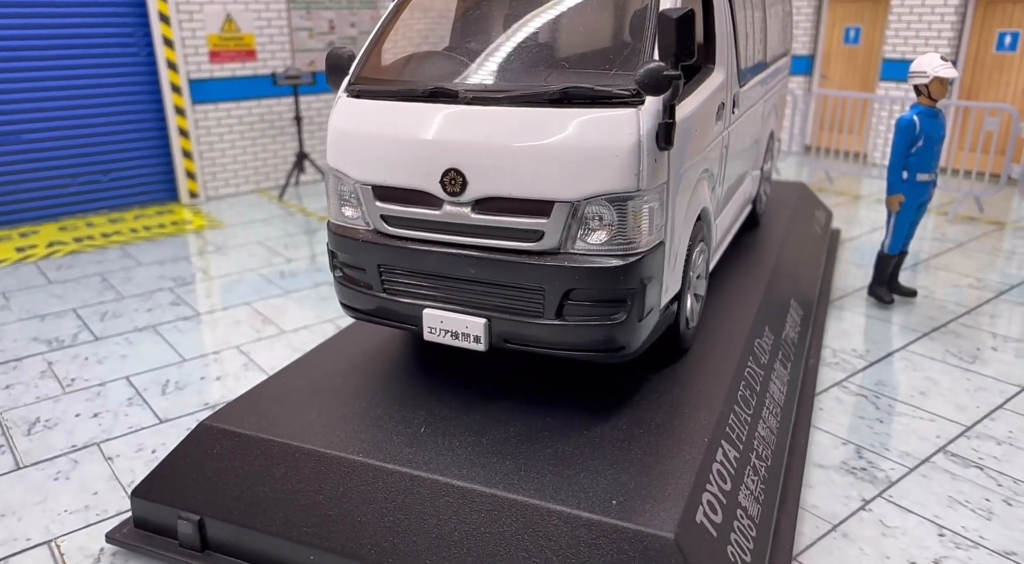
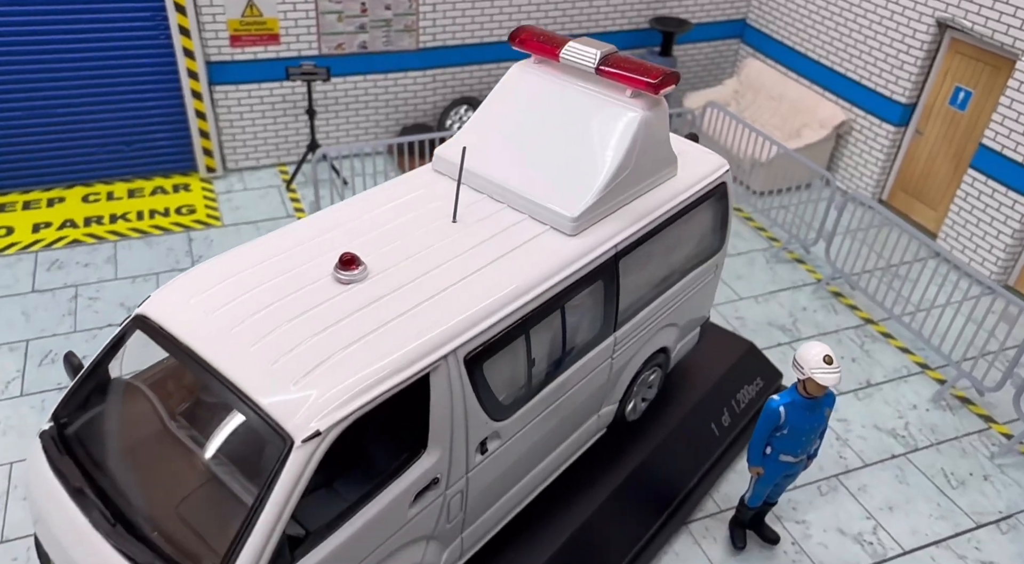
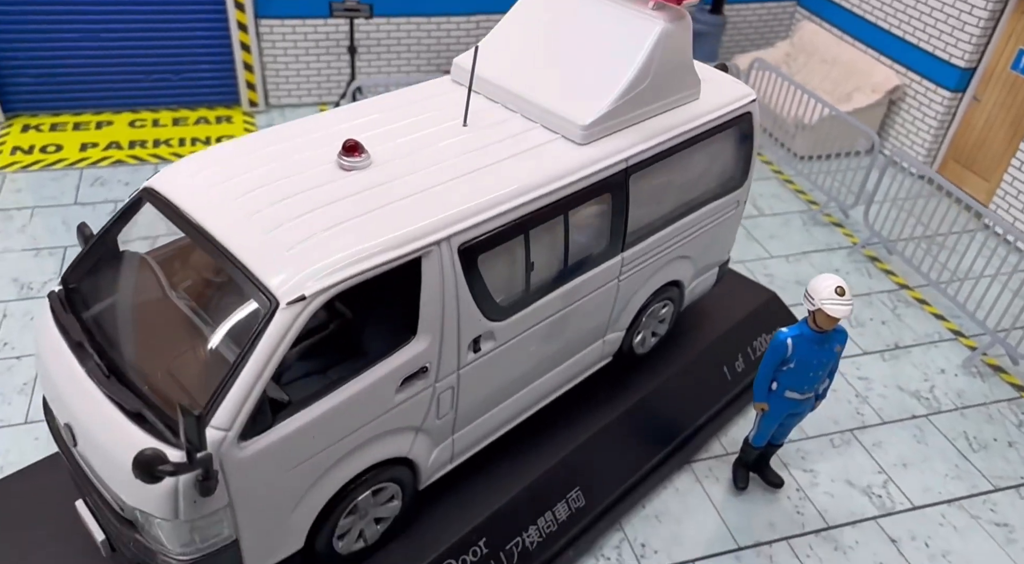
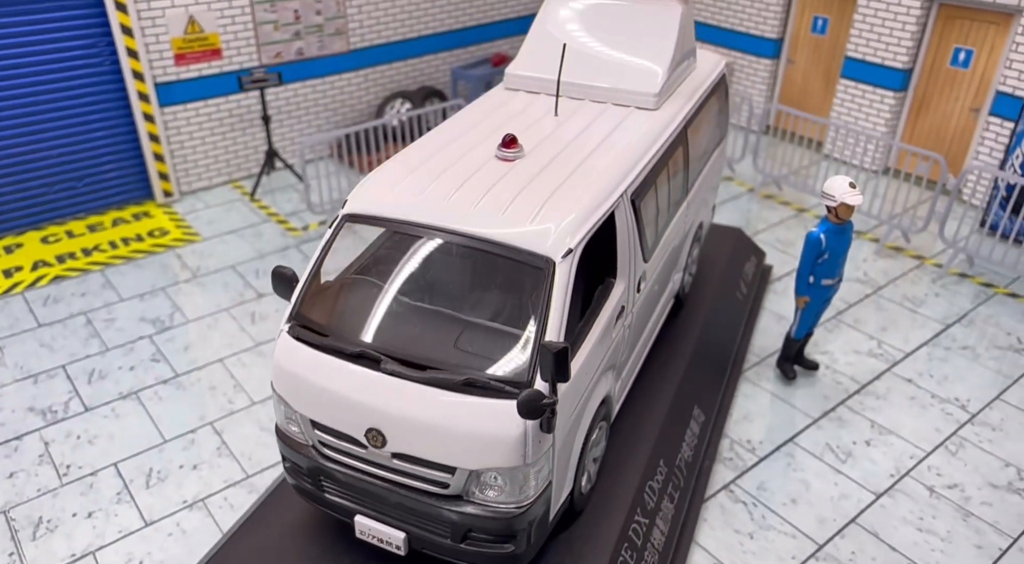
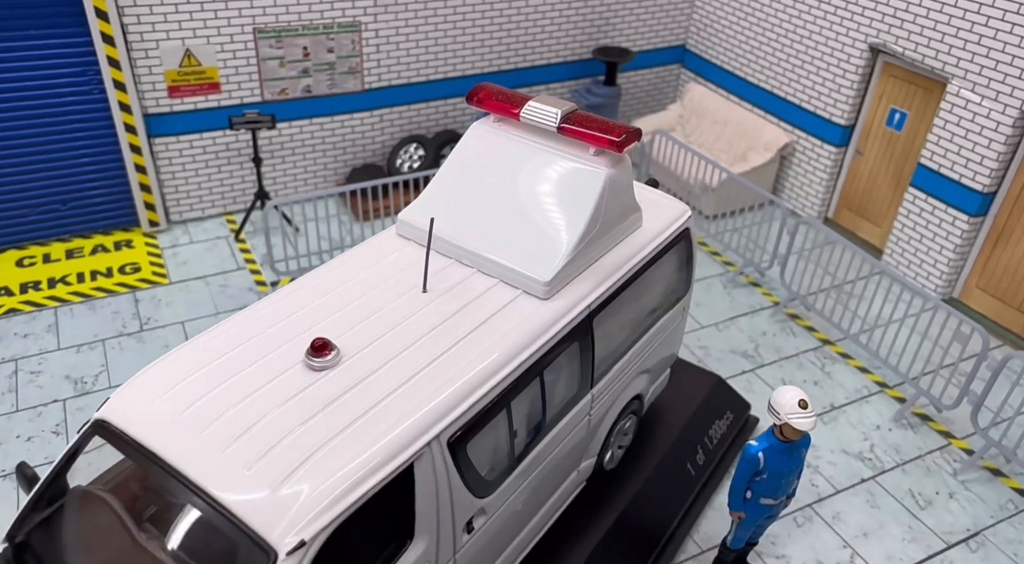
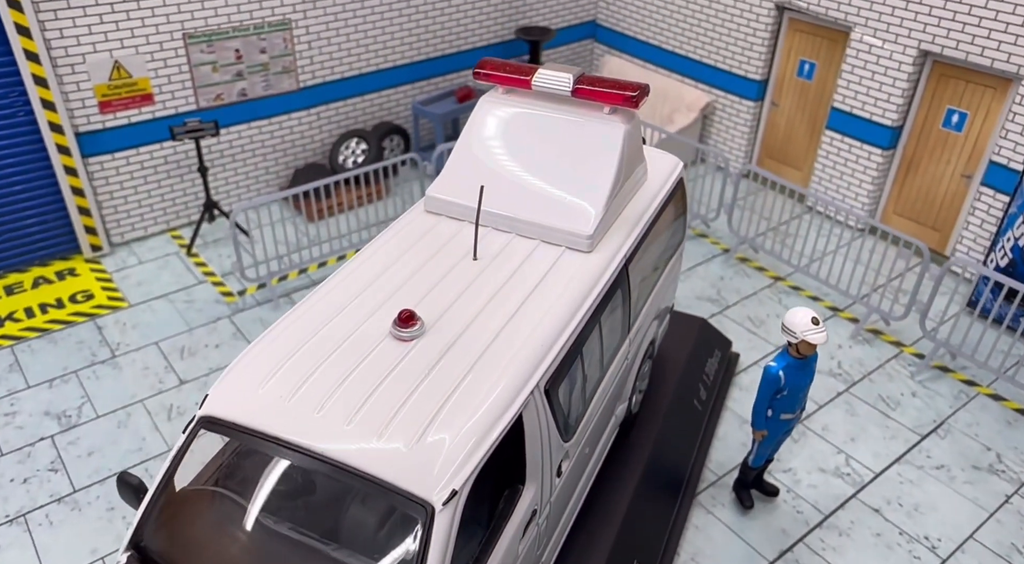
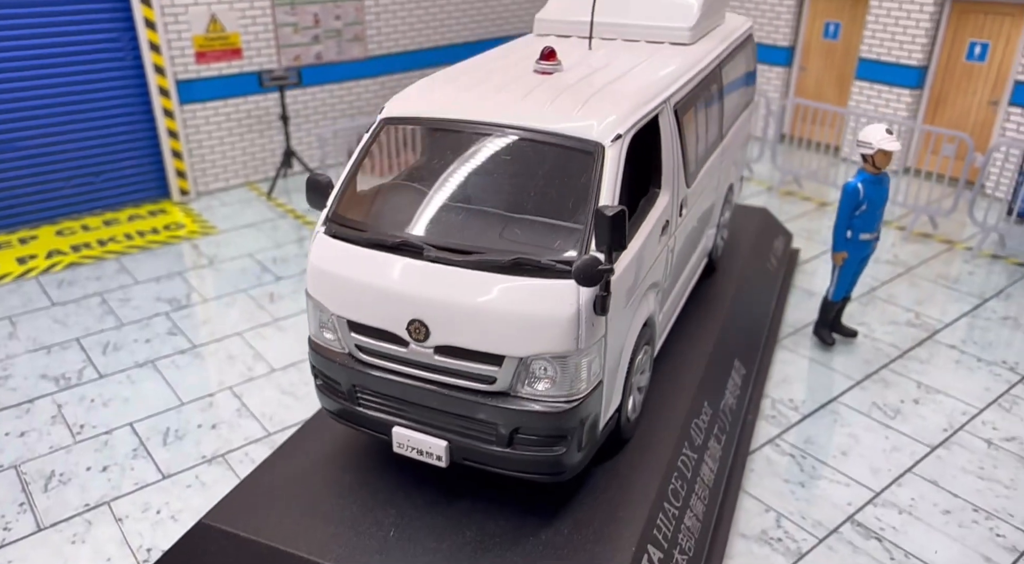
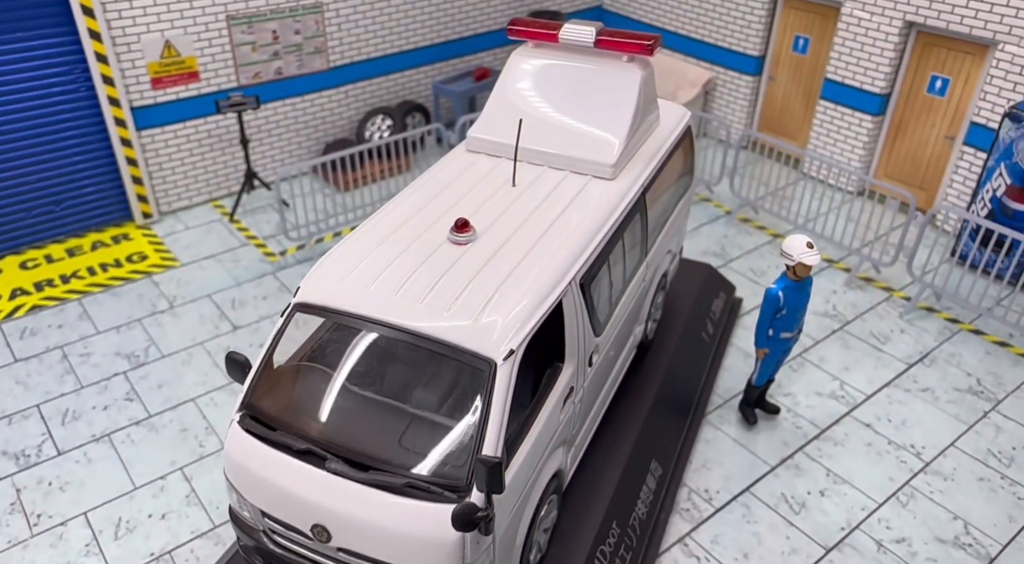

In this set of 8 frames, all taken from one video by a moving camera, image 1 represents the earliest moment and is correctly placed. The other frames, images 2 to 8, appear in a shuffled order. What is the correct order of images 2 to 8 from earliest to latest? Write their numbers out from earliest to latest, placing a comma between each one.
7, 4, 8, 6, 5, 2, 3
